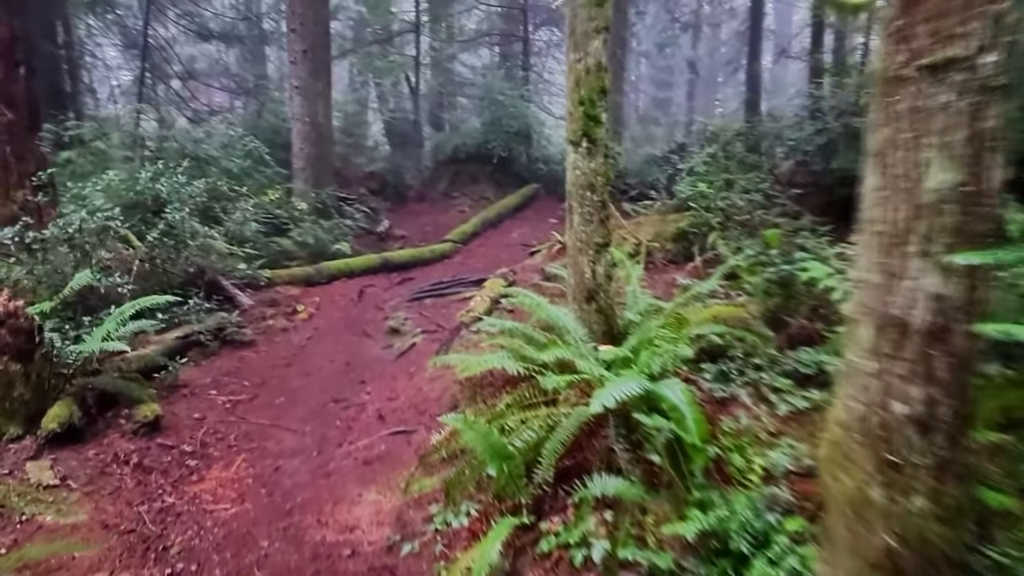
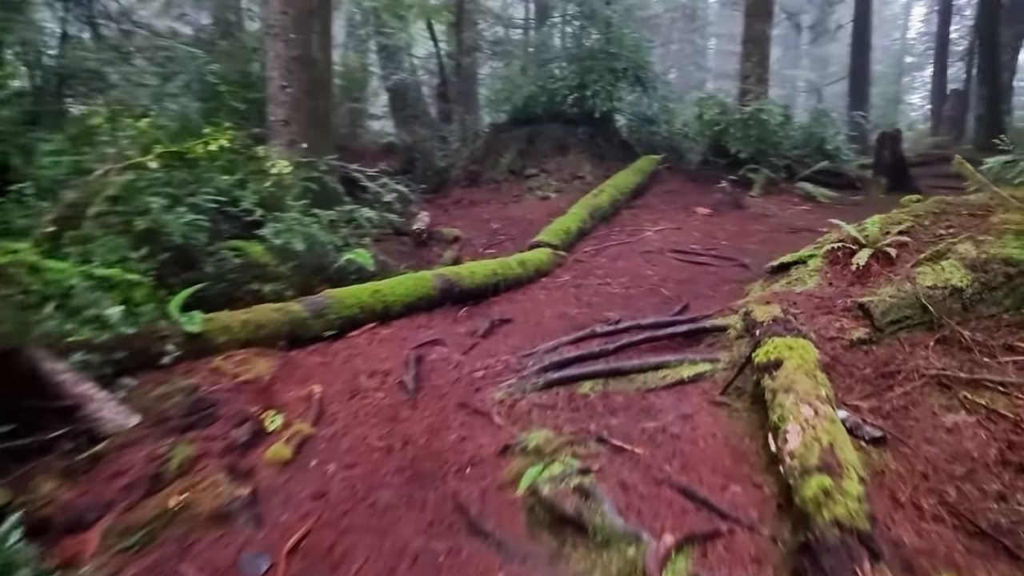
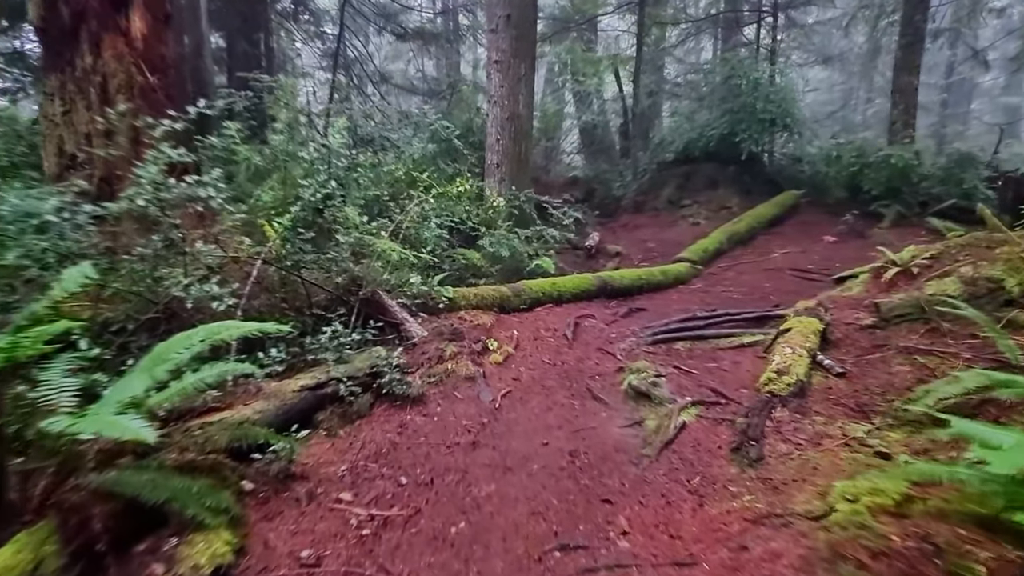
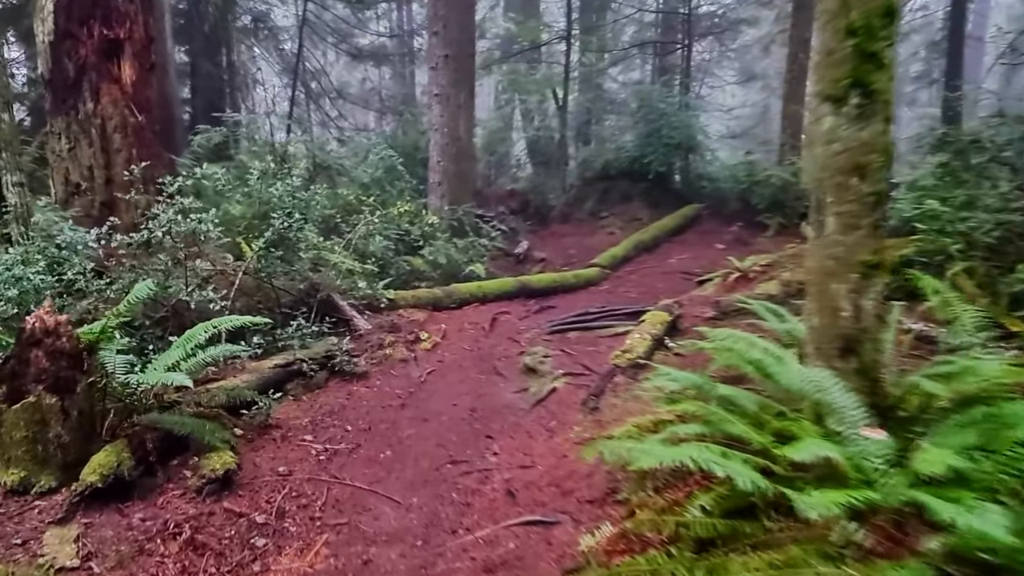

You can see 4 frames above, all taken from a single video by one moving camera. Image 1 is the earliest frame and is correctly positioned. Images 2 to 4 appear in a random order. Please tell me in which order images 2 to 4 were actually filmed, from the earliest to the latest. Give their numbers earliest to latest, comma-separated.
4, 3, 2
